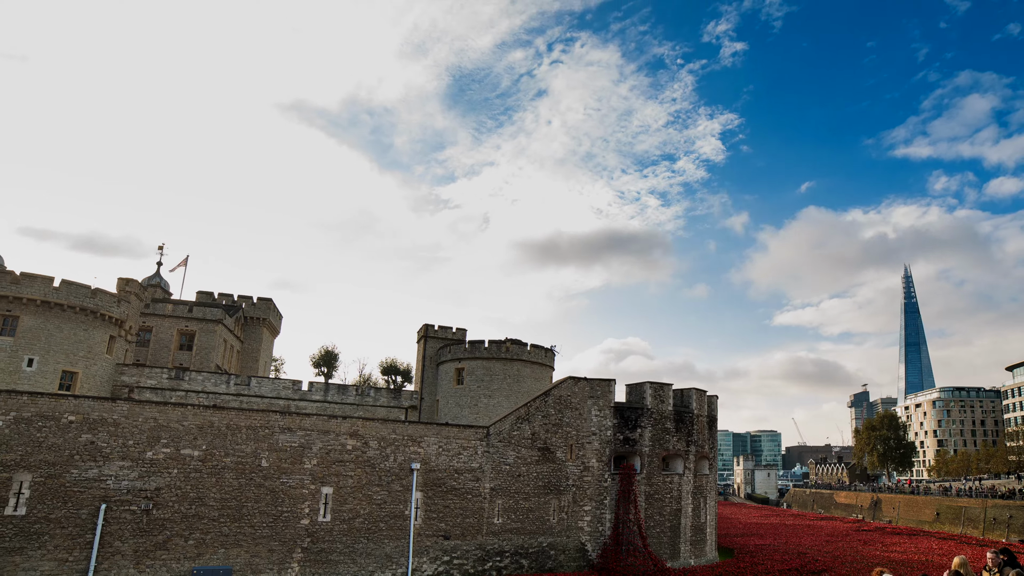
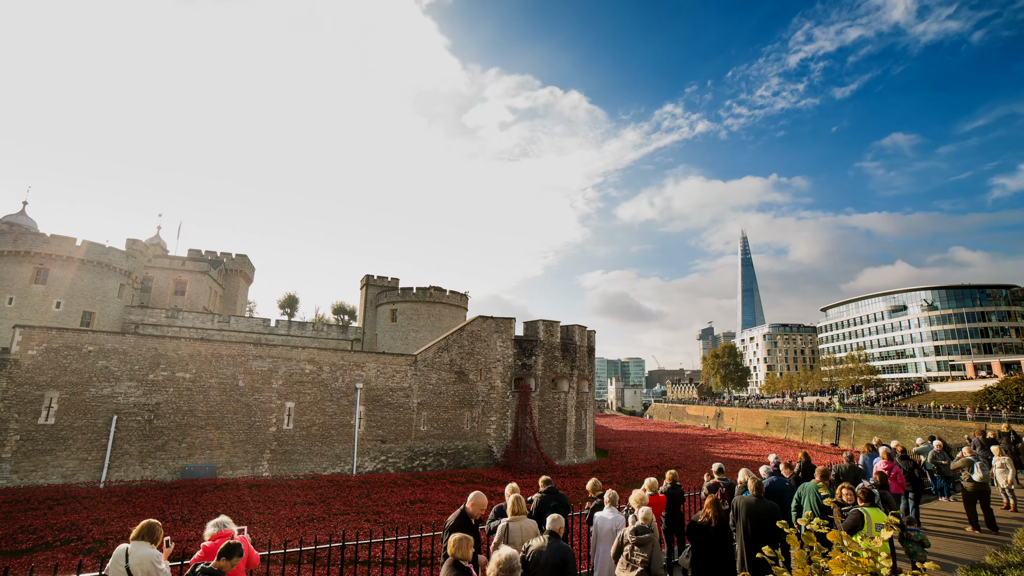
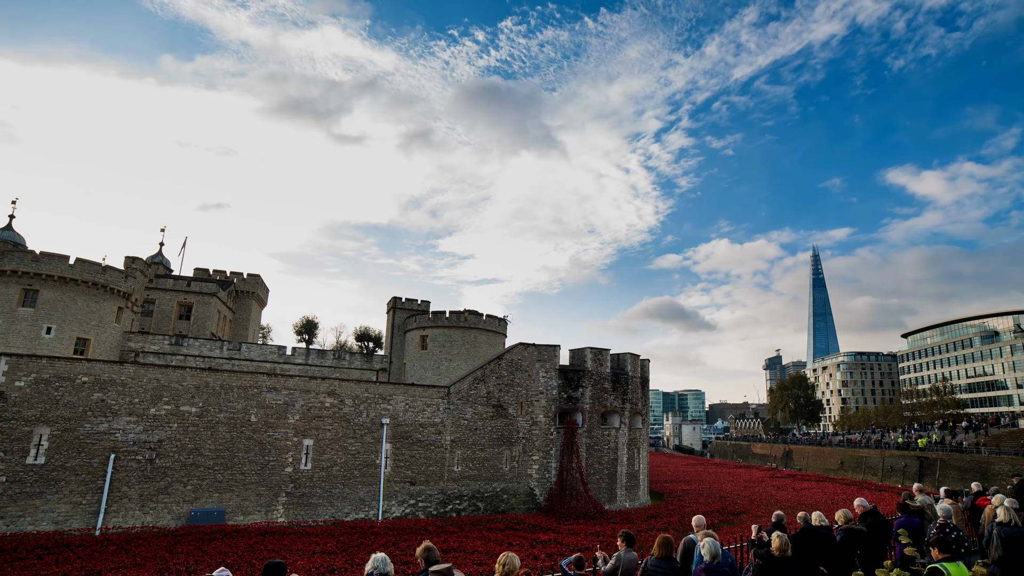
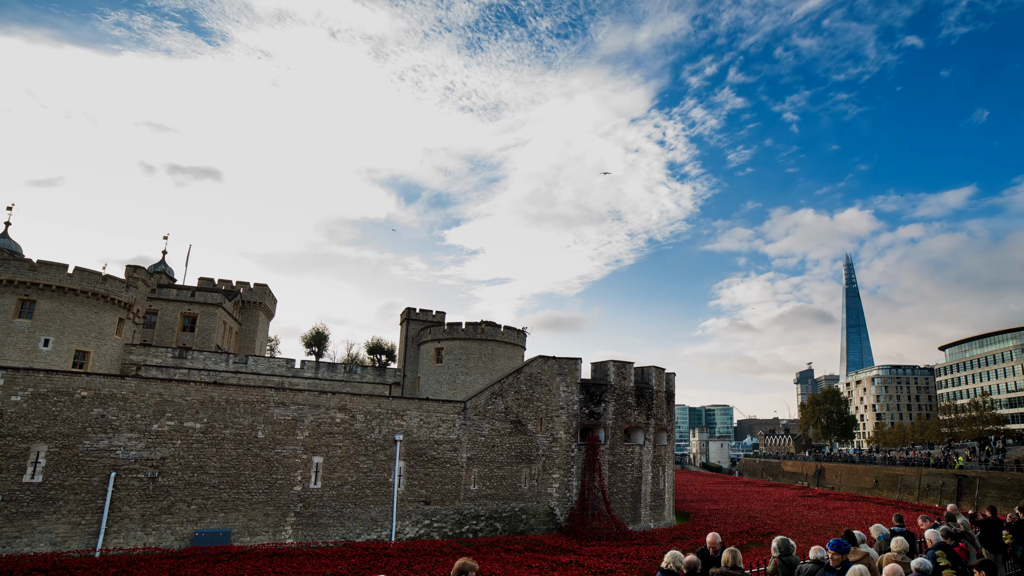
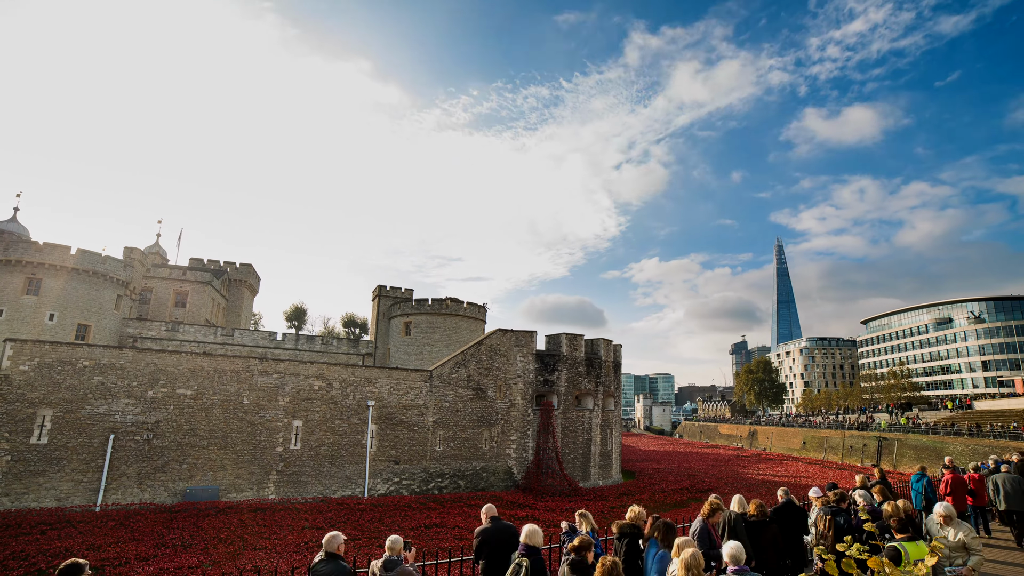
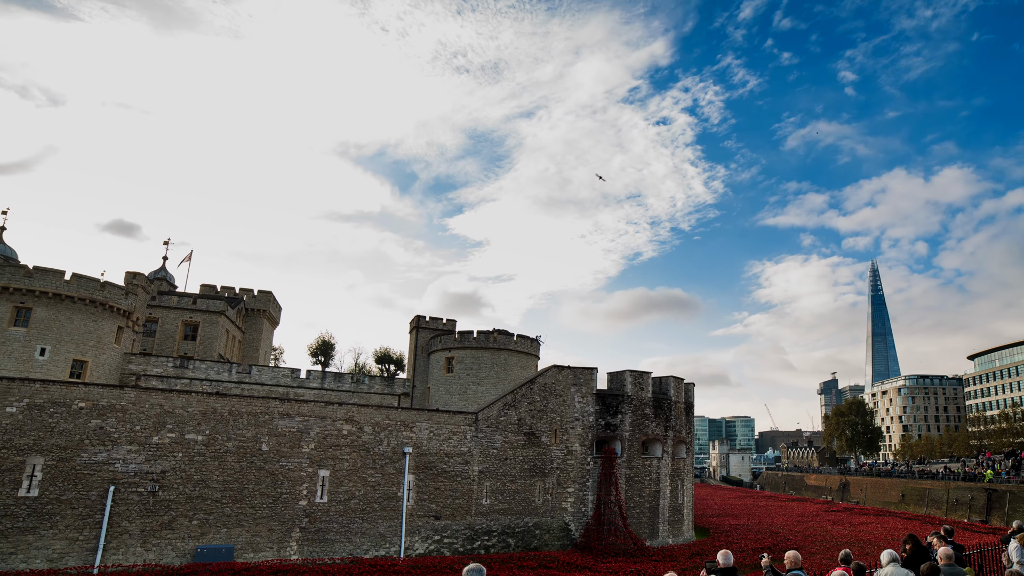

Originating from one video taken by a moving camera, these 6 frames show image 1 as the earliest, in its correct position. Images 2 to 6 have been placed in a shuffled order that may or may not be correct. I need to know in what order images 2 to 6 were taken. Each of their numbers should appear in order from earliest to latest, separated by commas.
6, 4, 3, 5, 2
